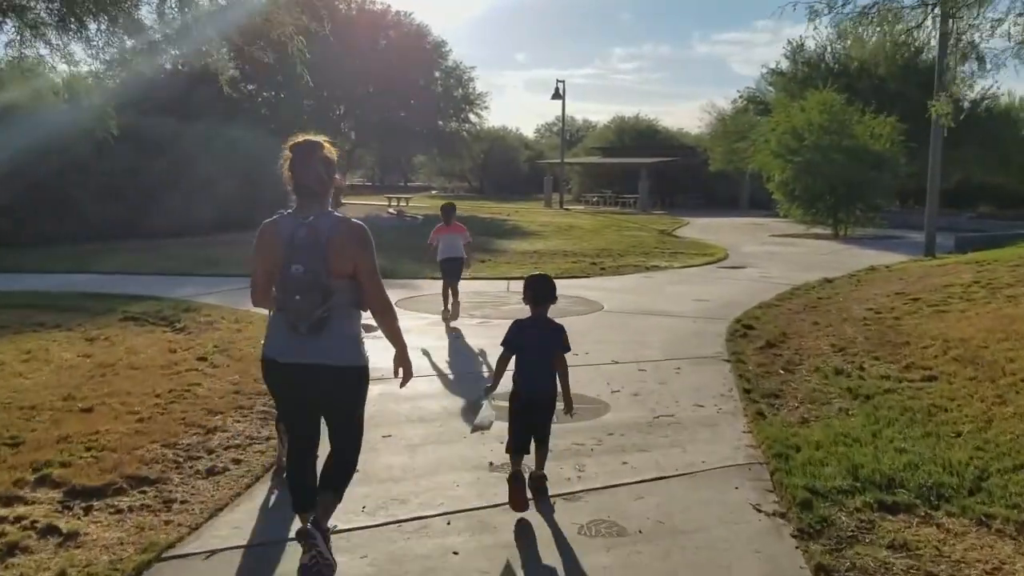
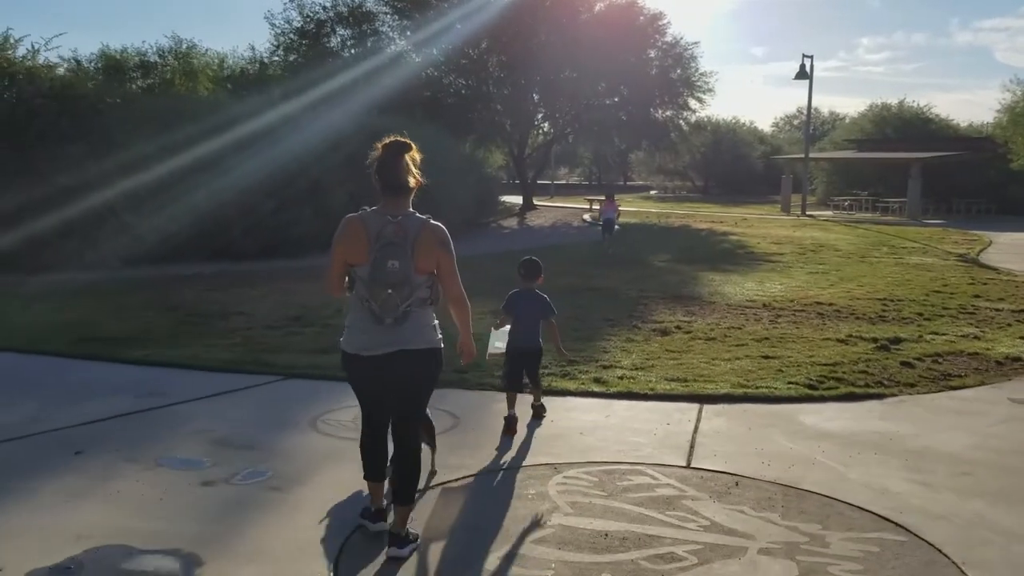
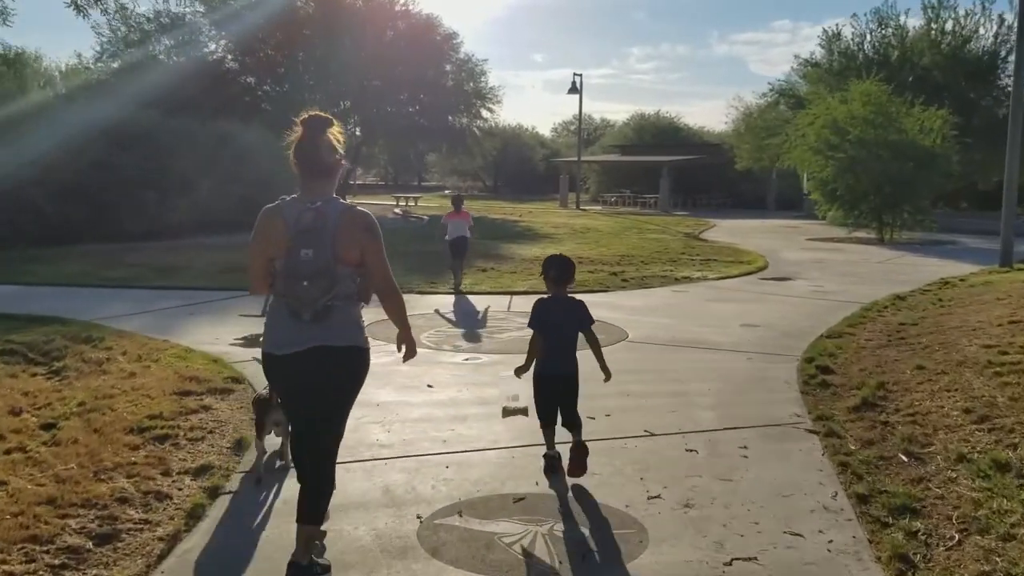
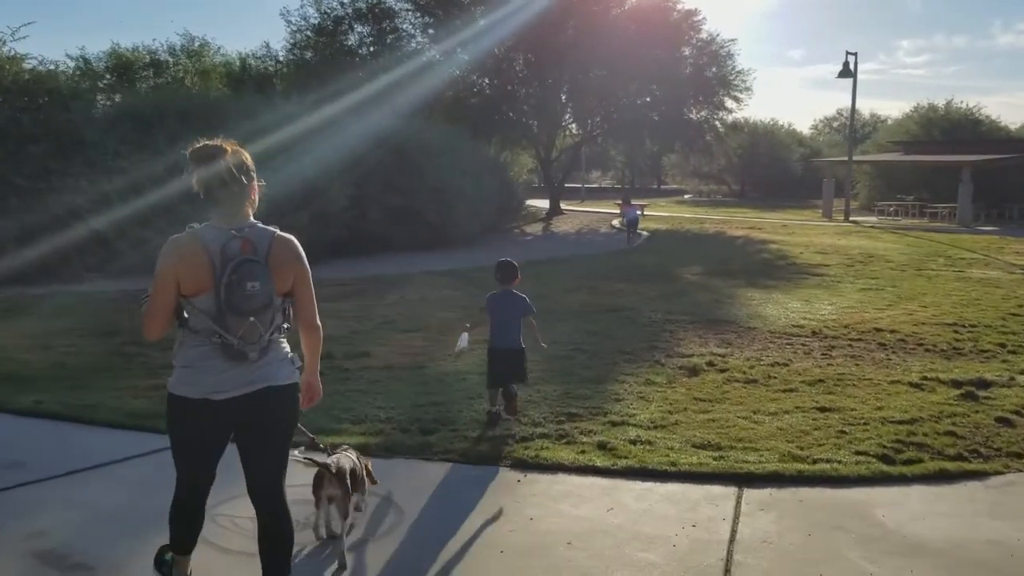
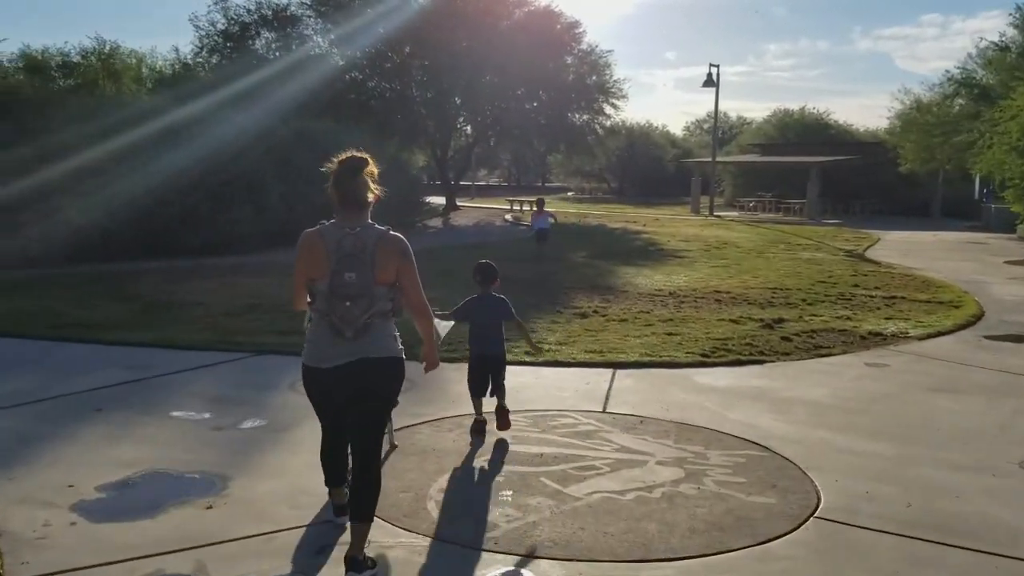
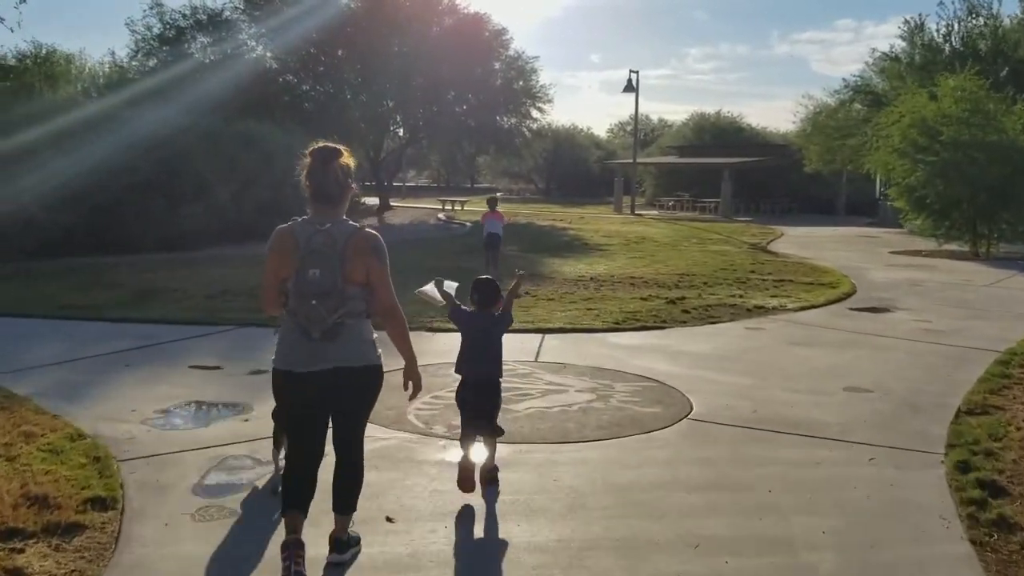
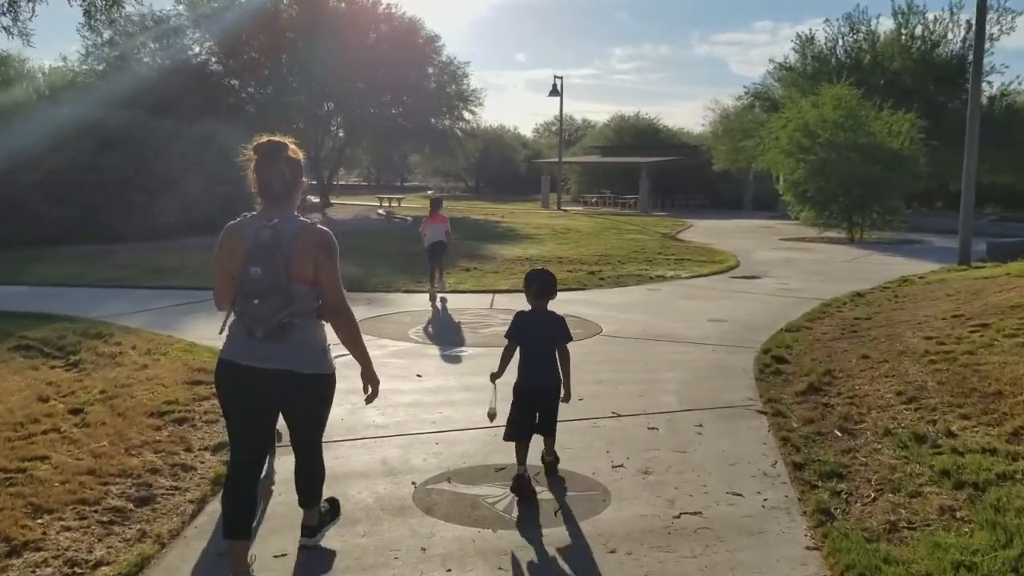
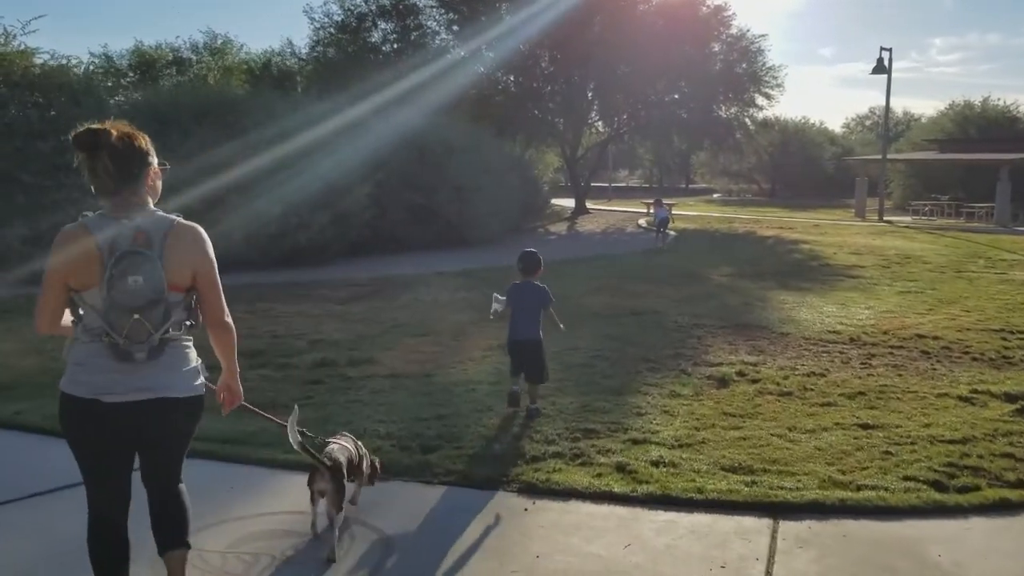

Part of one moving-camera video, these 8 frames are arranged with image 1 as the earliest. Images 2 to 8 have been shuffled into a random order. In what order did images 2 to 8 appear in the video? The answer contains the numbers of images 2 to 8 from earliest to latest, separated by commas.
7, 3, 6, 5, 2, 4, 8
